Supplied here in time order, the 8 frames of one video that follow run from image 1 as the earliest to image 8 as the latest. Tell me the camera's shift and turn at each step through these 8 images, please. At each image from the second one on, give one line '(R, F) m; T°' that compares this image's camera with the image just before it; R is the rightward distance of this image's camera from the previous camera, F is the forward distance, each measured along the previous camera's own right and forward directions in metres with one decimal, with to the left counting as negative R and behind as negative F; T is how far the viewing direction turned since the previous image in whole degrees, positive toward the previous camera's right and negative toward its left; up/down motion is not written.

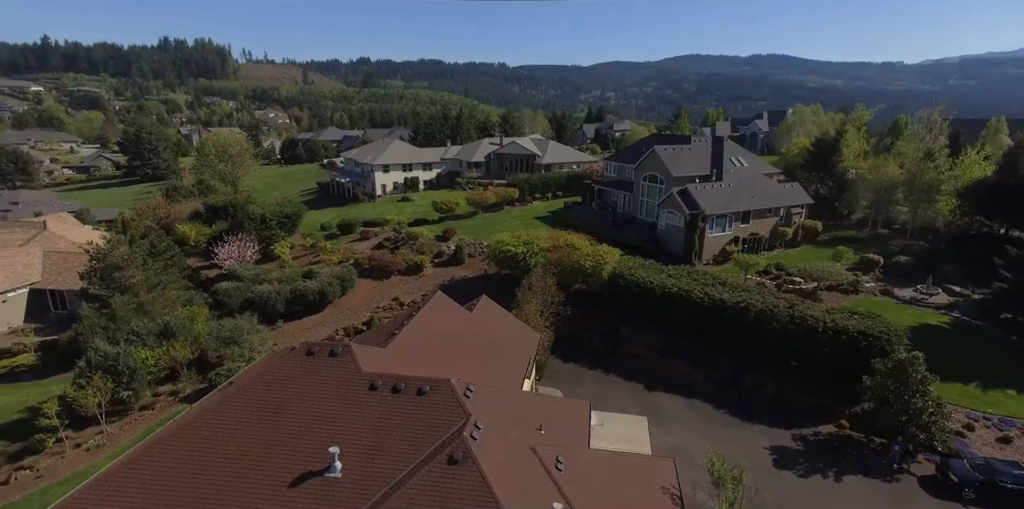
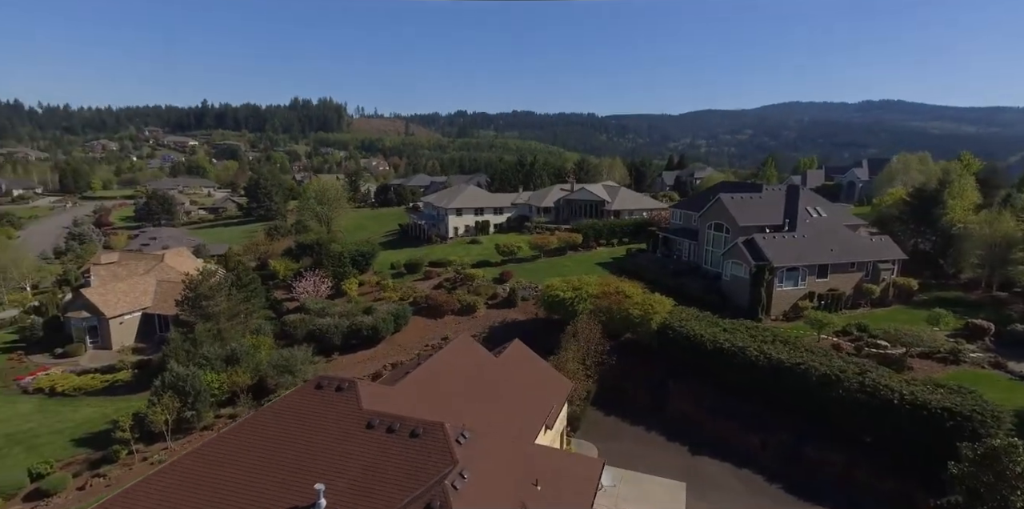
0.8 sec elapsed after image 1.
(+2.8, +0.1) m; -11°
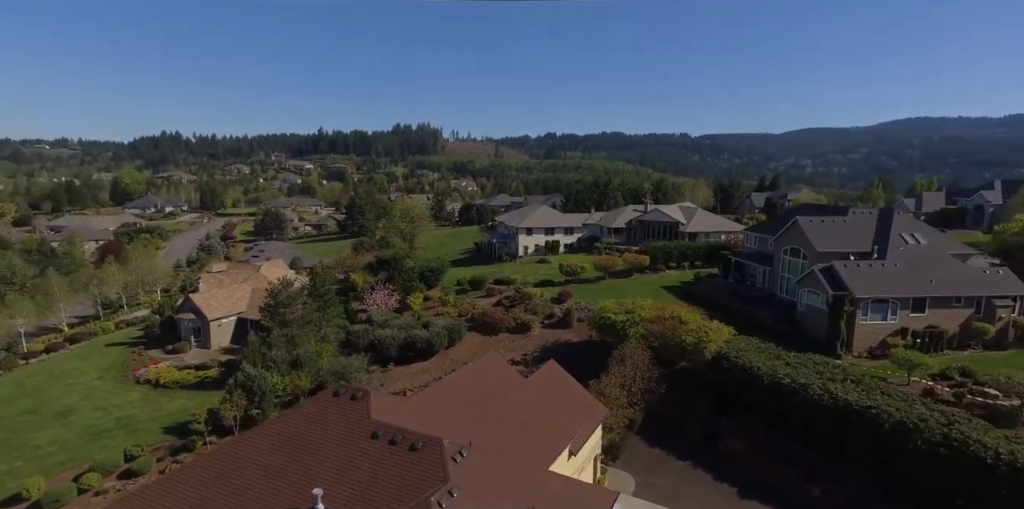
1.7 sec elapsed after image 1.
(+2.6, +0.2) m; -11°
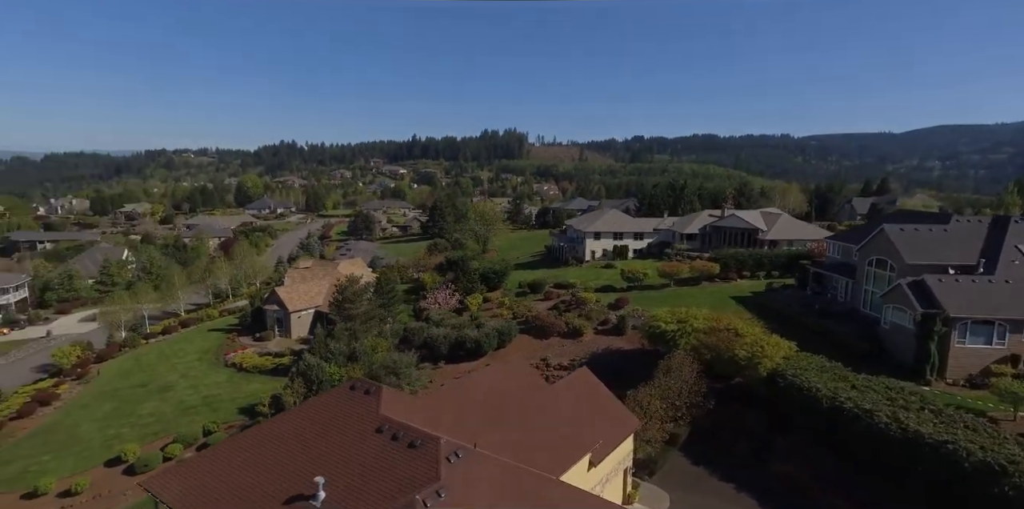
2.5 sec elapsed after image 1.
(+2.5, +0.3) m; -10°
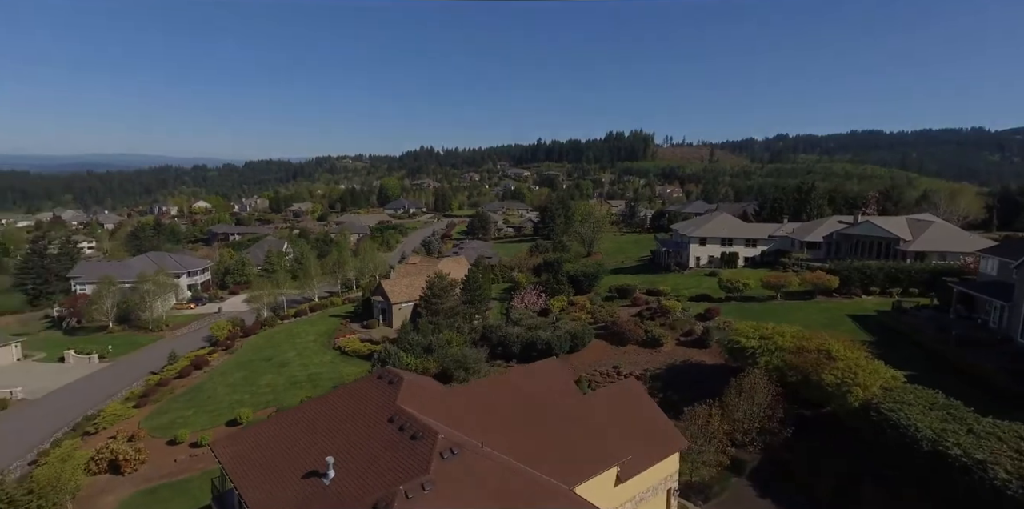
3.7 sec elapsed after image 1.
(+3.5, +0.6) m; -14°
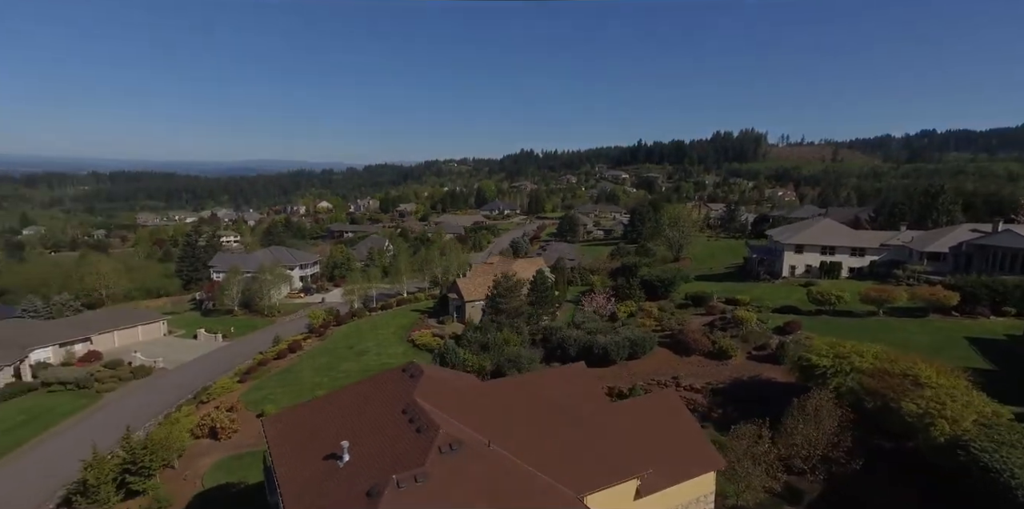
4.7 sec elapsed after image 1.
(+2.9, +0.4) m; -12°
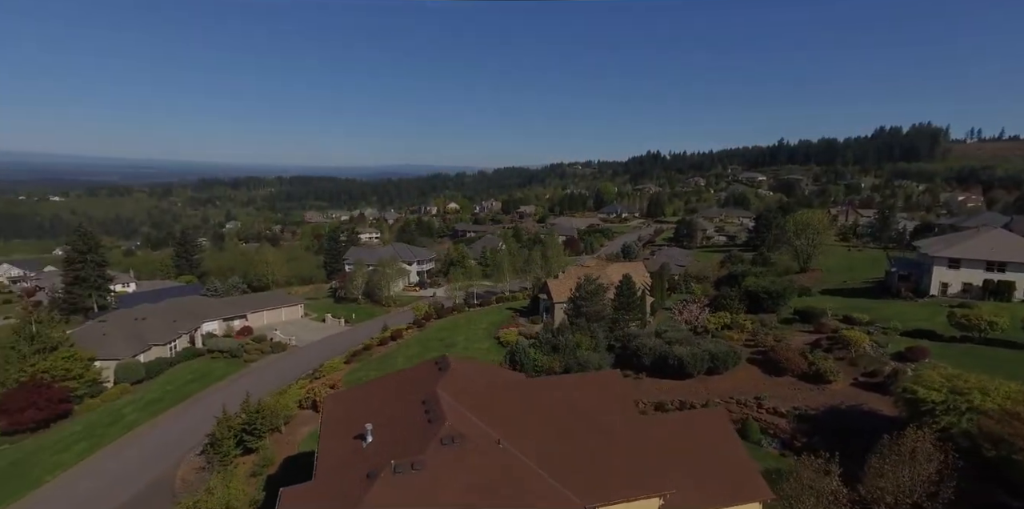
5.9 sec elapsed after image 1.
(+3.5, +0.8) m; -15°
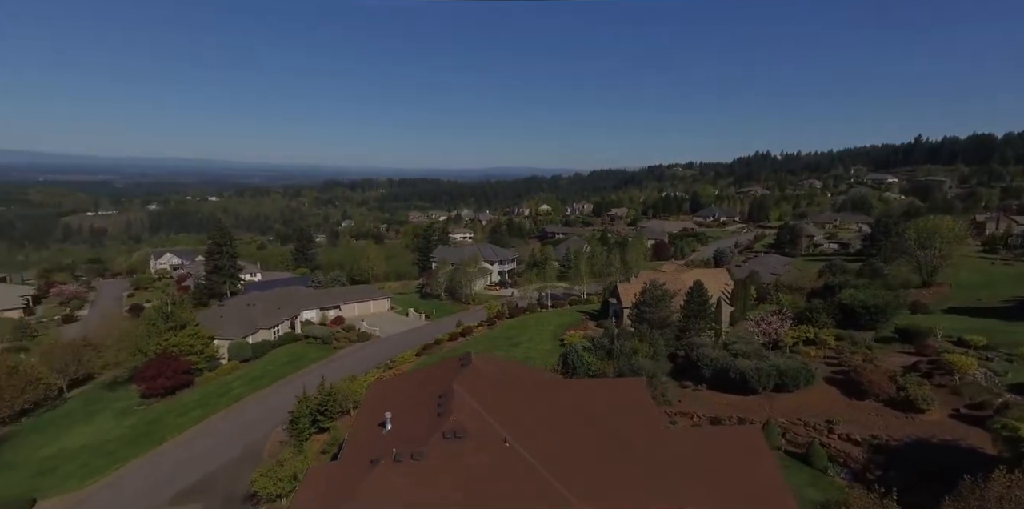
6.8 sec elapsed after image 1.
(+2.7, +0.7) m; -11°
